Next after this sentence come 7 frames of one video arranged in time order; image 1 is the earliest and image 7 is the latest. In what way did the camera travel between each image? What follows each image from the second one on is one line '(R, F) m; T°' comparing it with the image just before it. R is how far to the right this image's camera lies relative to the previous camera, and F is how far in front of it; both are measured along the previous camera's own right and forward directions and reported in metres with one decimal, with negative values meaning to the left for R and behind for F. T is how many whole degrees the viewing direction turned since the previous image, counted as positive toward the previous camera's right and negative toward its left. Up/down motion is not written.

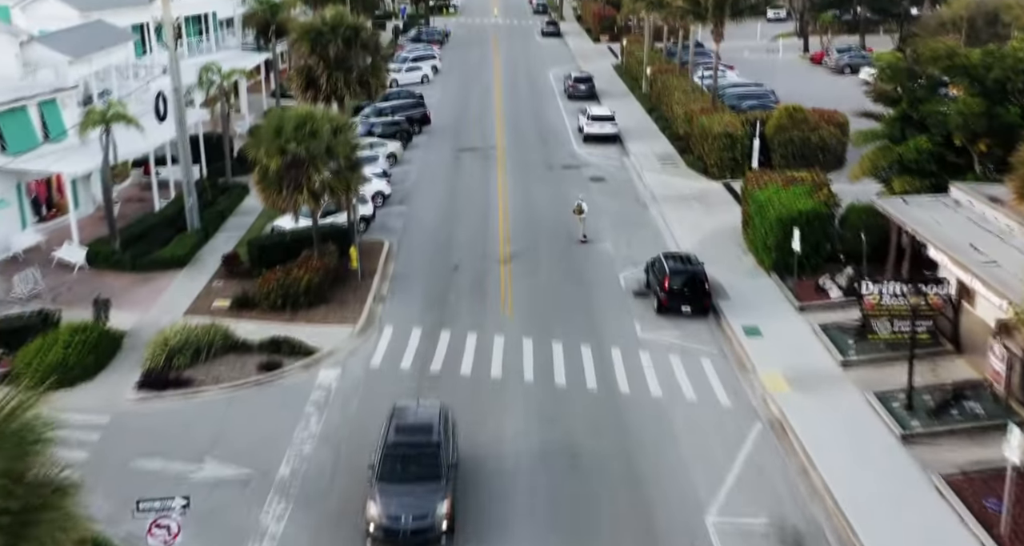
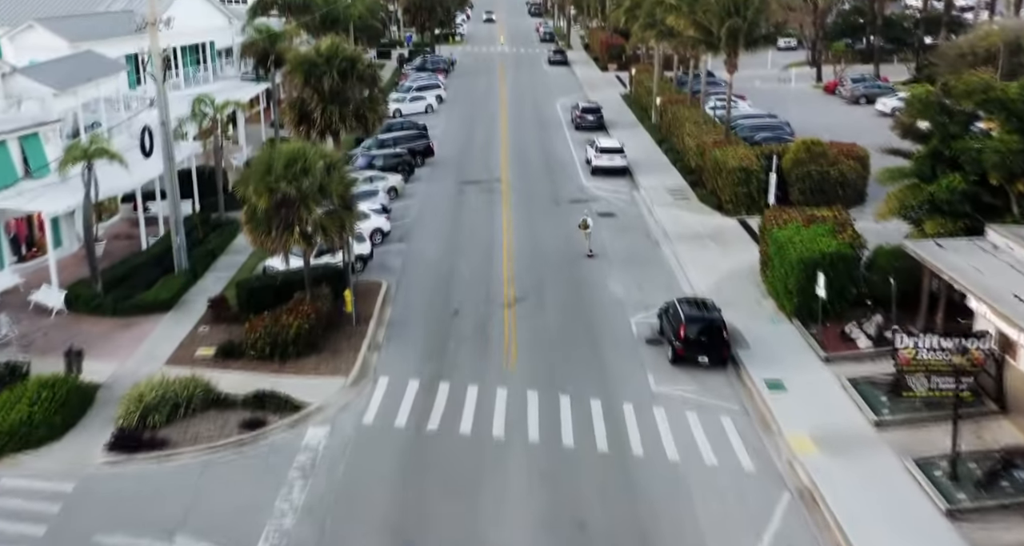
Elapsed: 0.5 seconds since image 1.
(+0.1, +1.5) m; 0°
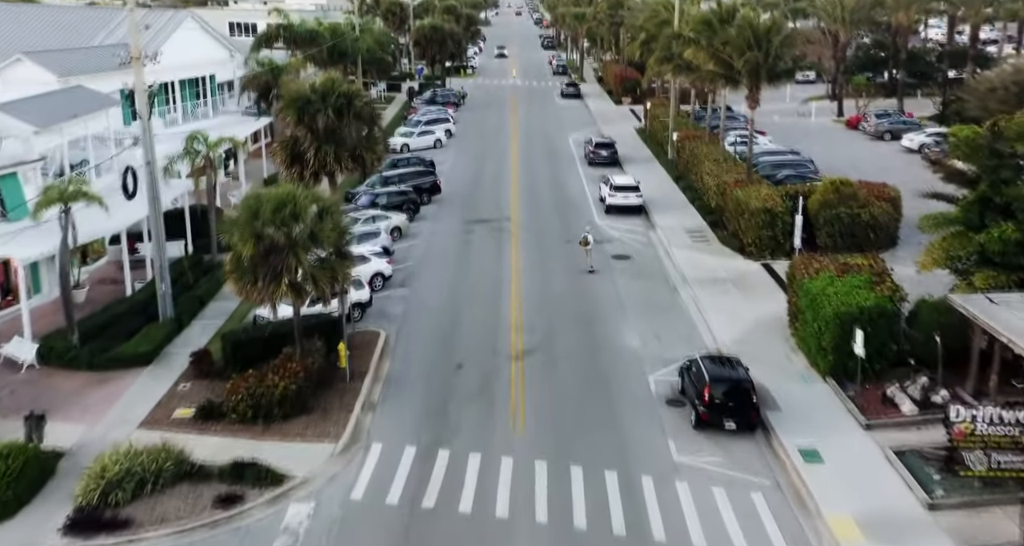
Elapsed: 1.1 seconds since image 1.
(+0.1, +1.9) m; -1°
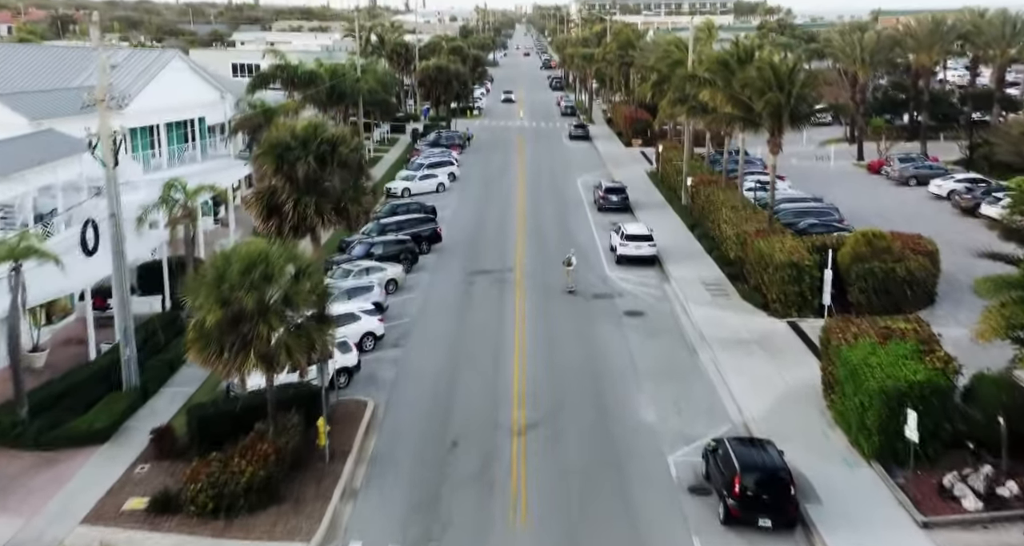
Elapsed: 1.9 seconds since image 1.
(+0.1, +2.5) m; -1°
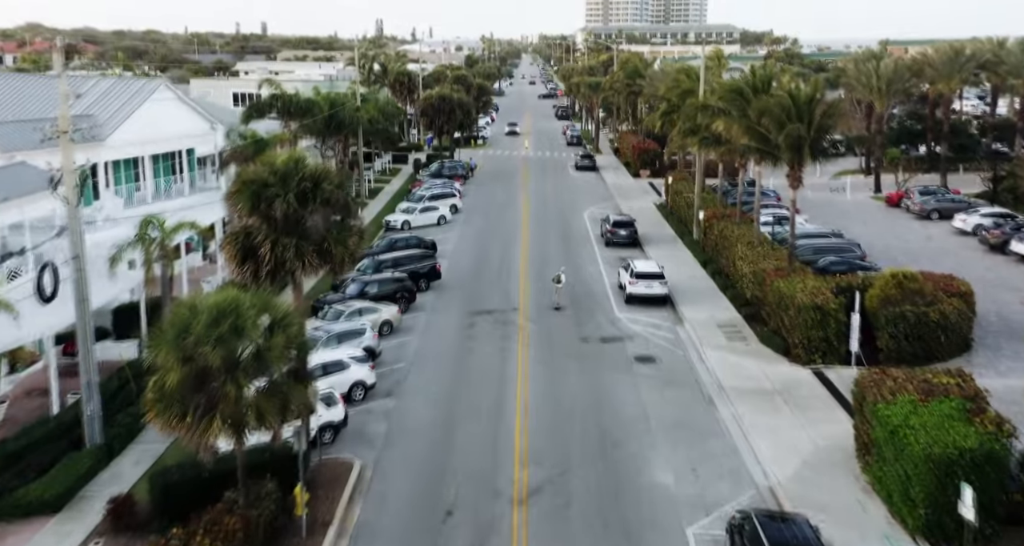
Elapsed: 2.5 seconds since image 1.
(+0.1, +2.0) m; 0°
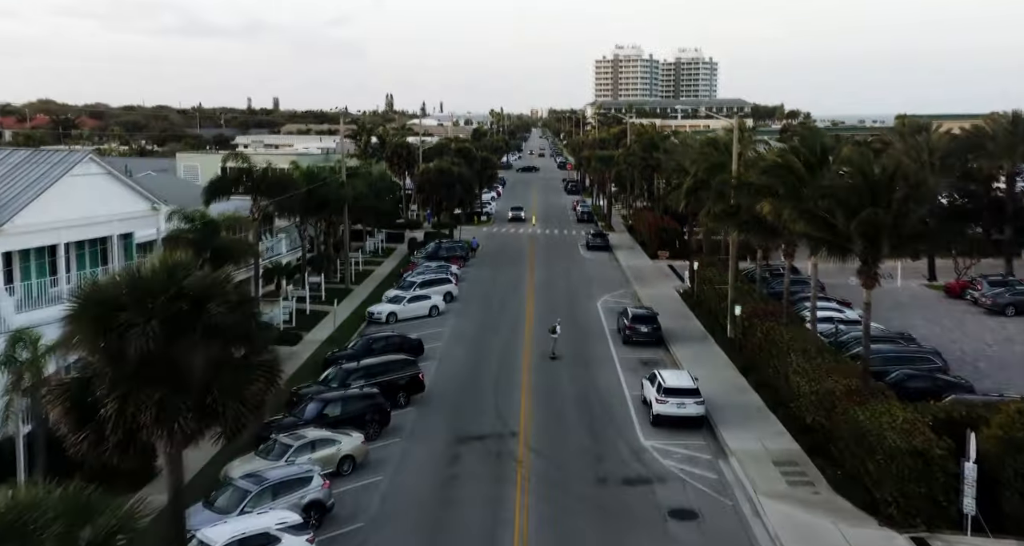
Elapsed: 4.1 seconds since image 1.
(+0.3, +6.5) m; -1°
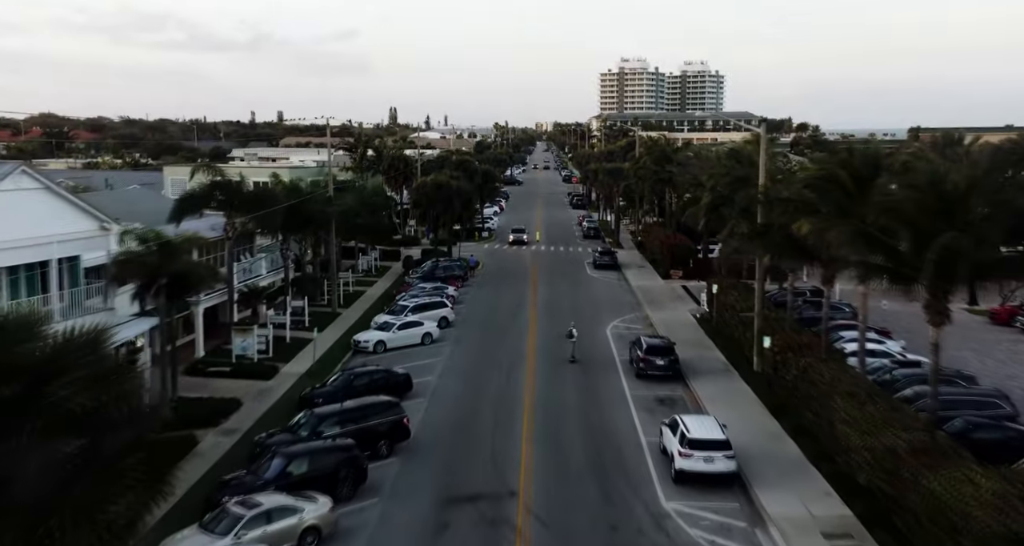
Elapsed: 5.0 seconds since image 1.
(+0.2, +3.9) m; 0°
